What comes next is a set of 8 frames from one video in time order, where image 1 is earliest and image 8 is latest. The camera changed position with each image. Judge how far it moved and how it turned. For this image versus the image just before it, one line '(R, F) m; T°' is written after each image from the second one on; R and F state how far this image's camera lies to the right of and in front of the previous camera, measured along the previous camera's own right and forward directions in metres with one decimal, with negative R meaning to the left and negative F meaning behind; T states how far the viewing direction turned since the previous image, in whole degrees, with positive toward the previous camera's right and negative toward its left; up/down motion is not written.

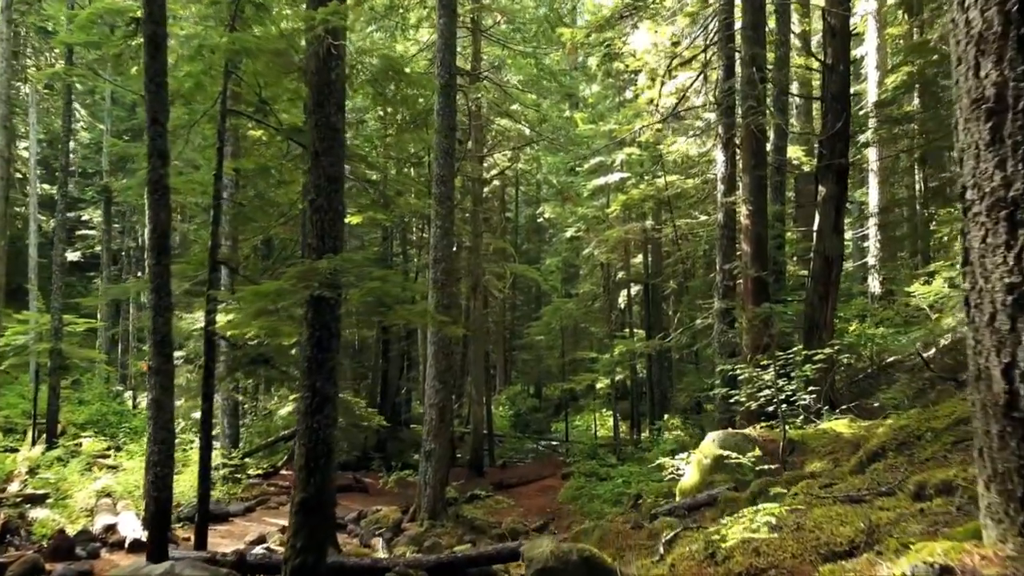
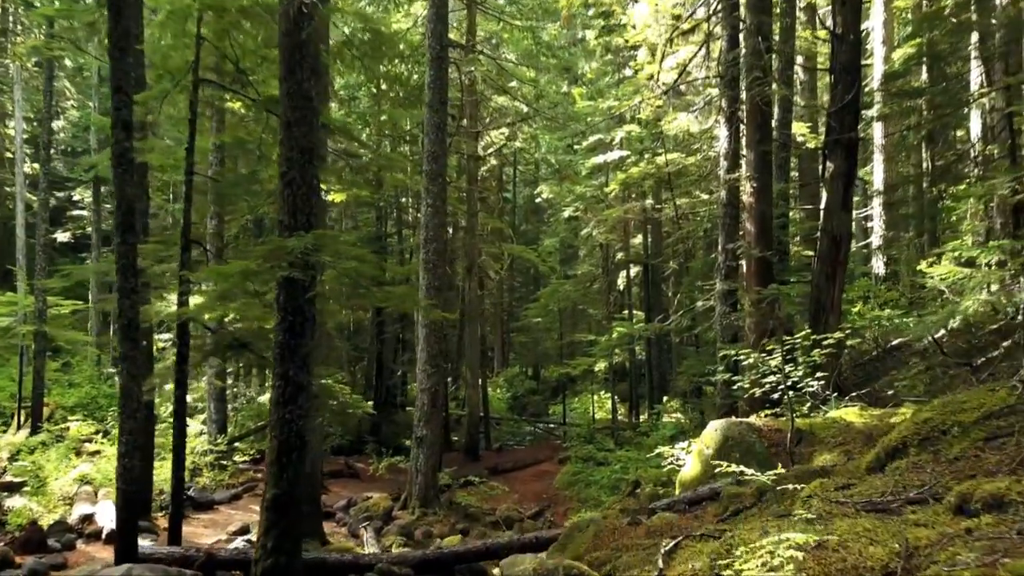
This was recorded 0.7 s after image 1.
(+0.1, +0.5) m; 0°
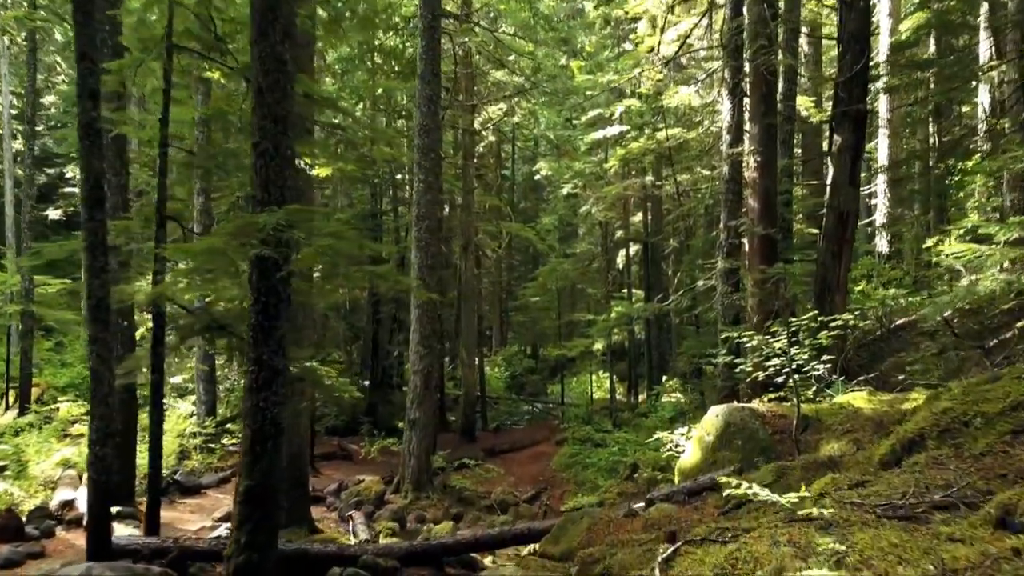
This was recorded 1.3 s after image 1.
(+0.1, +0.4) m; 0°
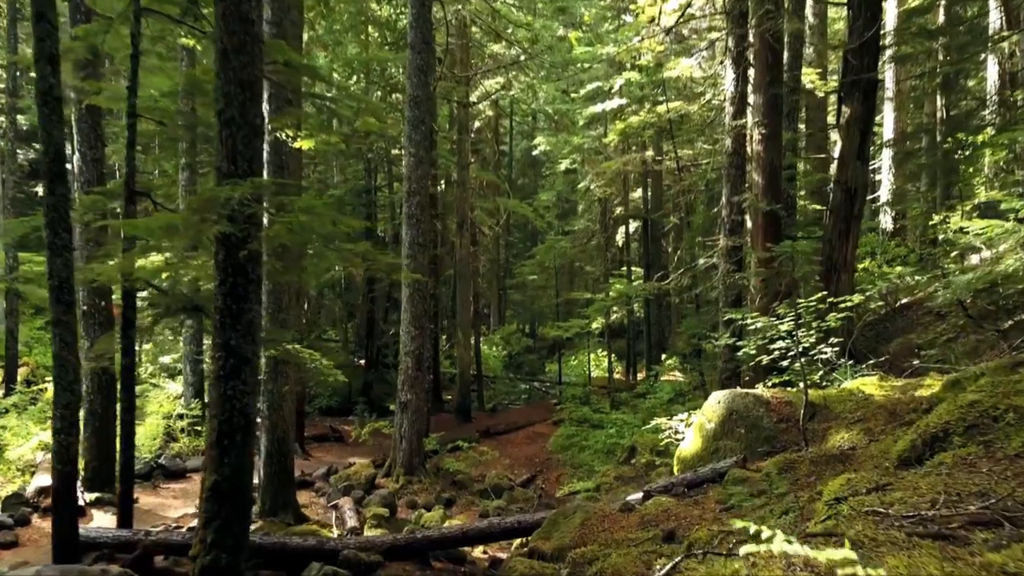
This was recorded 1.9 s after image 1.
(+0.1, +0.4) m; 0°
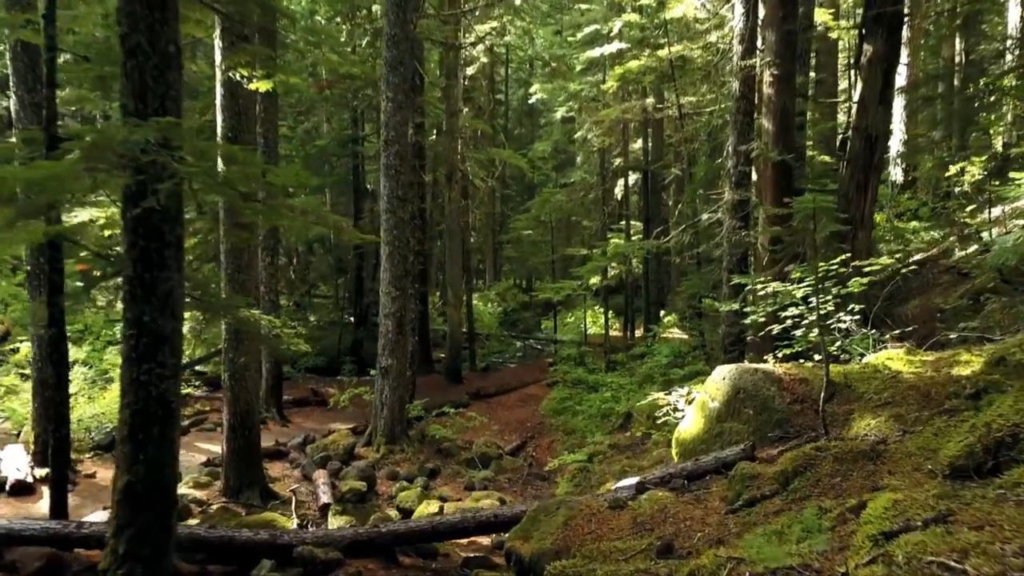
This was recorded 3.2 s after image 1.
(+0.2, +0.9) m; 0°
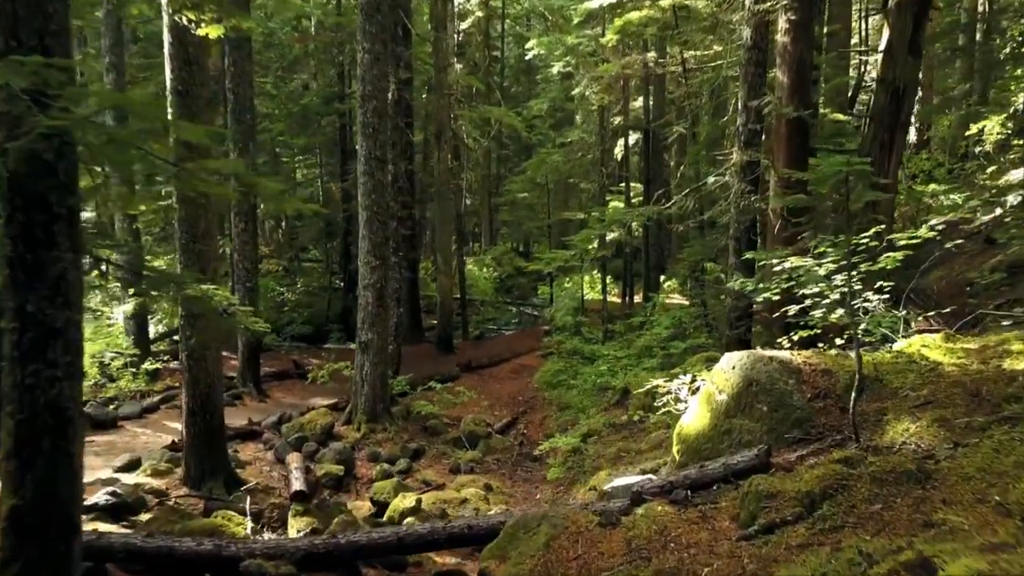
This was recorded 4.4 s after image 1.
(+0.1, +0.8) m; 0°
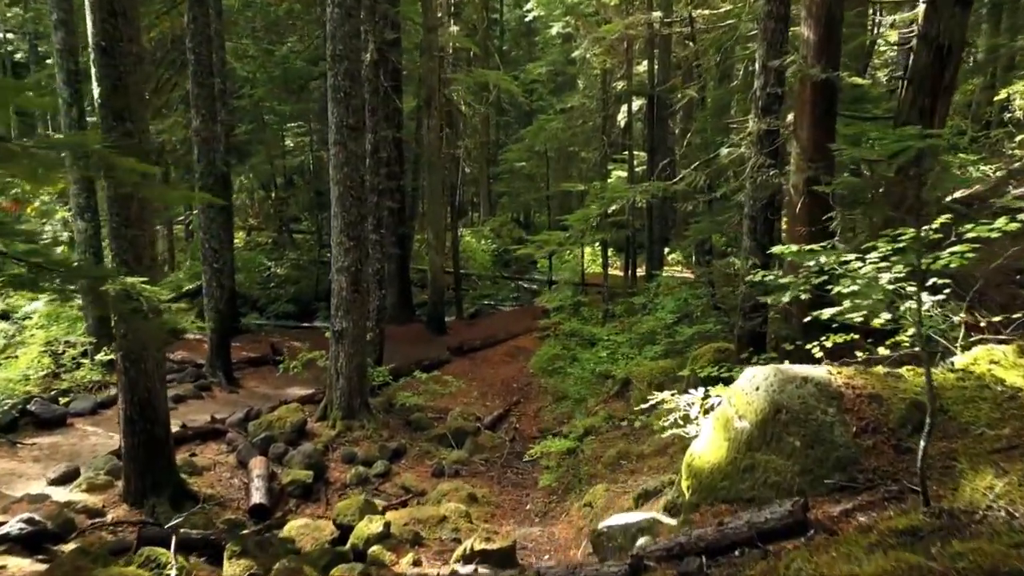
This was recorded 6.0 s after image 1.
(+0.2, +1.0) m; 0°
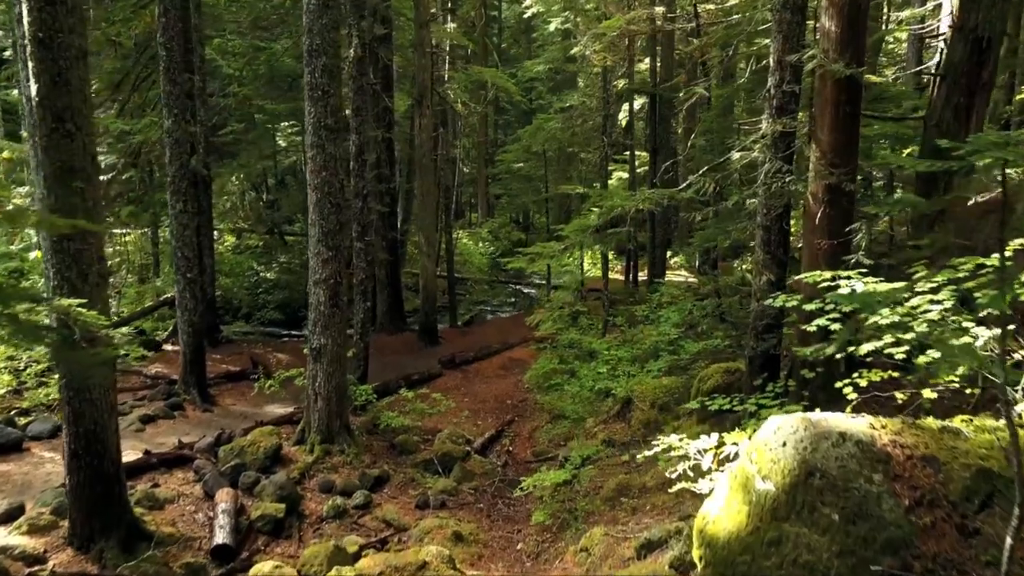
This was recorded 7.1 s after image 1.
(+0.1, +0.7) m; 0°
